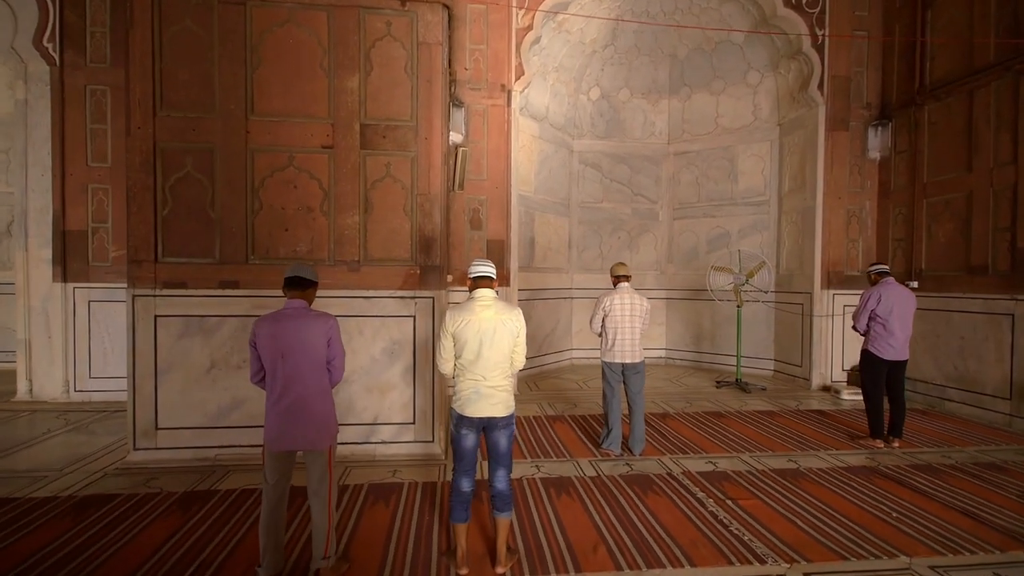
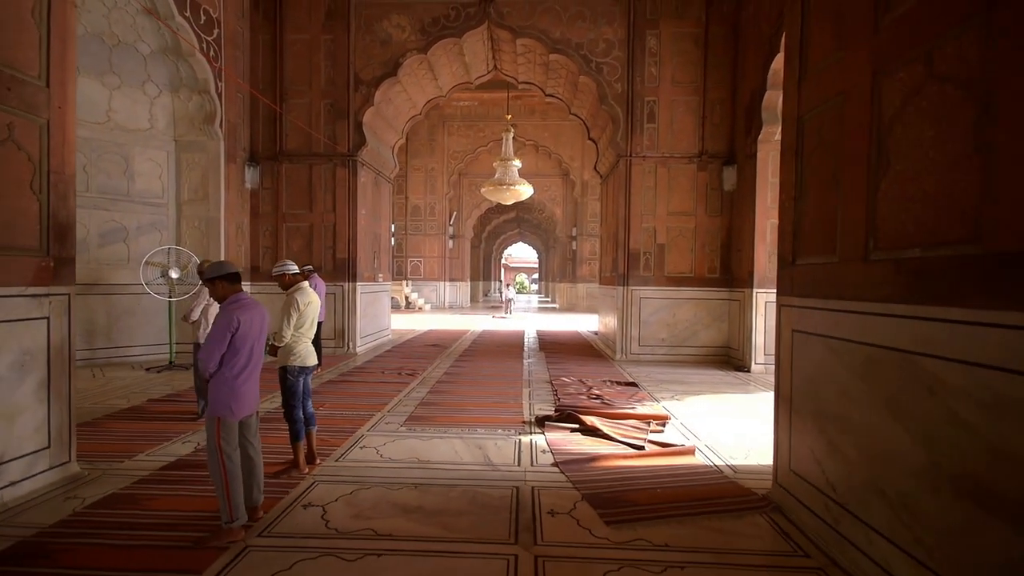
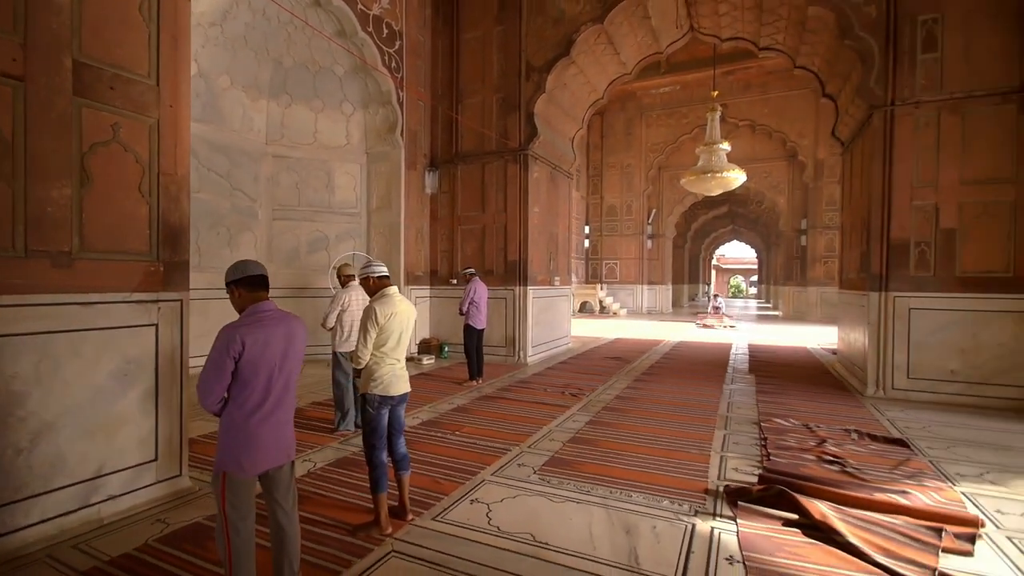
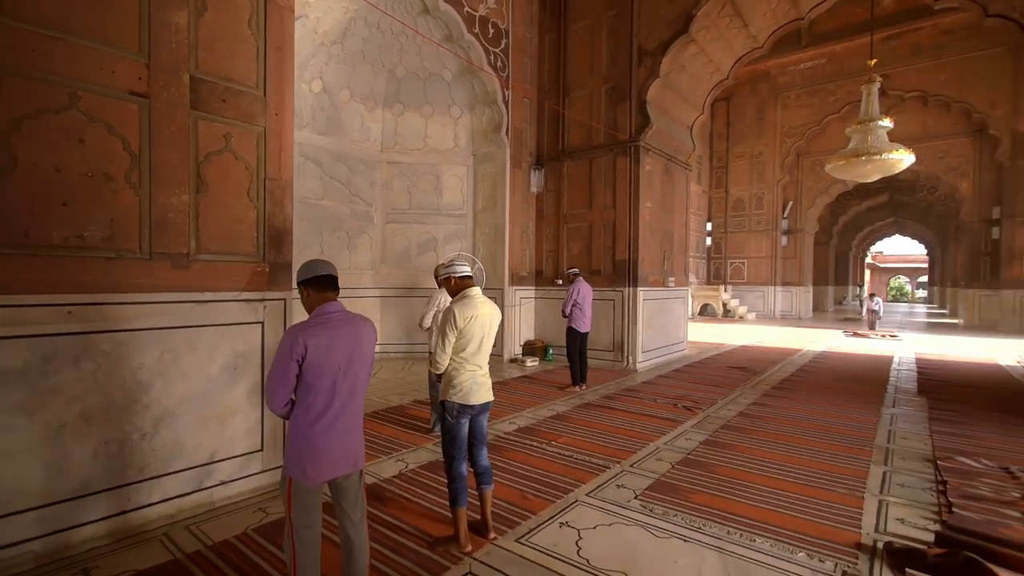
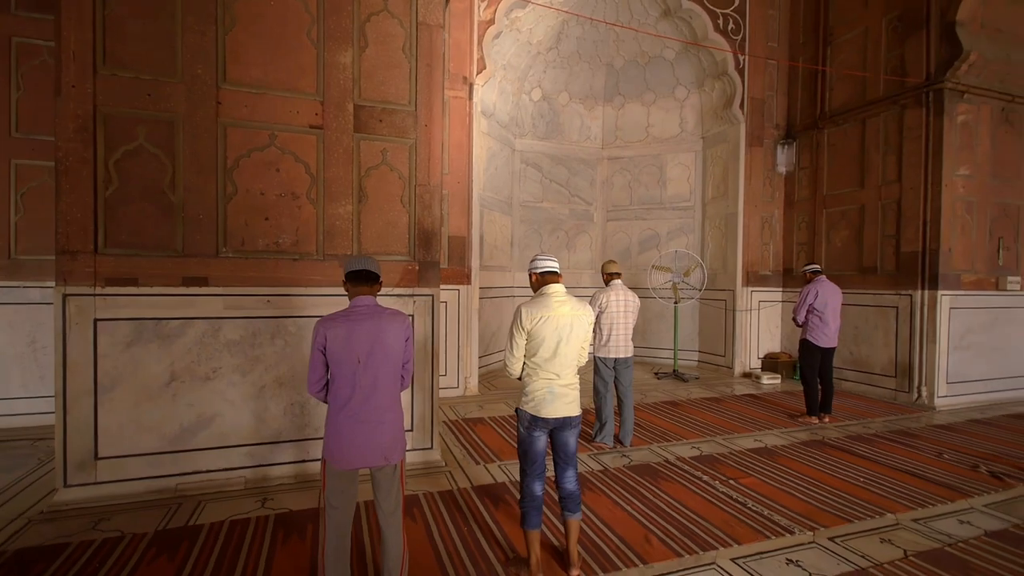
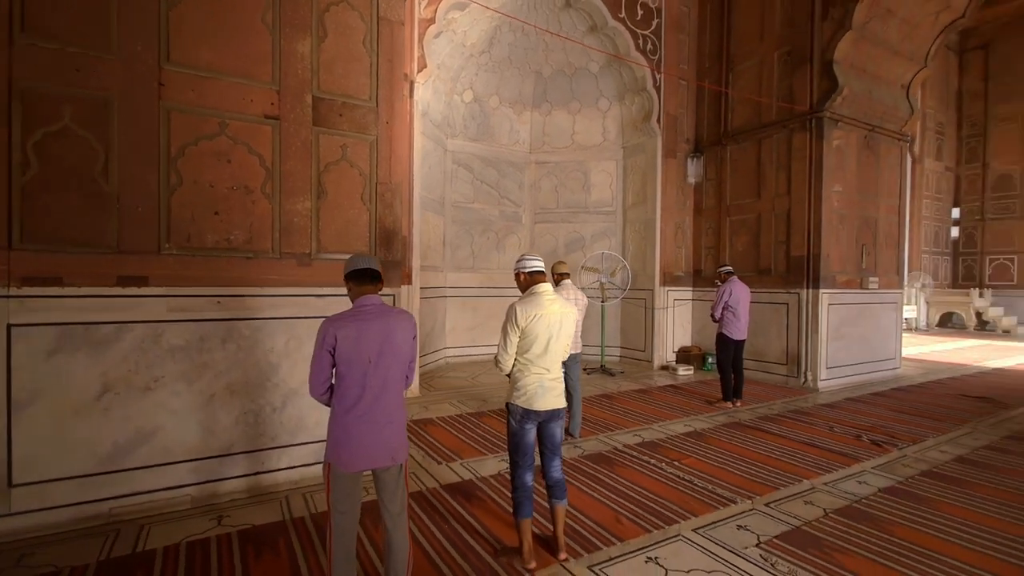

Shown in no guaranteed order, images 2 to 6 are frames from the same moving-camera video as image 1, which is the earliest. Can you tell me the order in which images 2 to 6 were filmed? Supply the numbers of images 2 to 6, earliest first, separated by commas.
5, 6, 4, 3, 2
